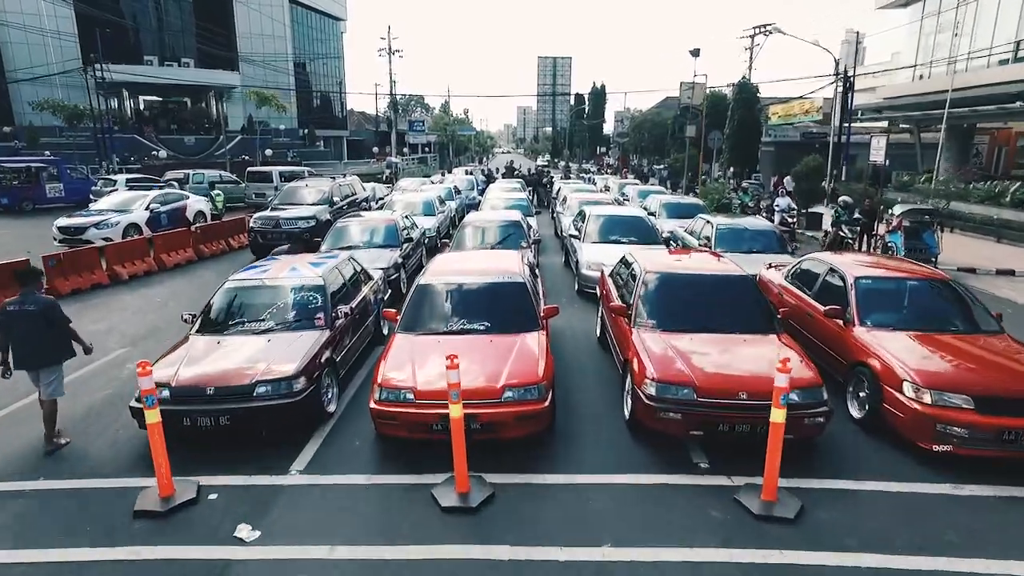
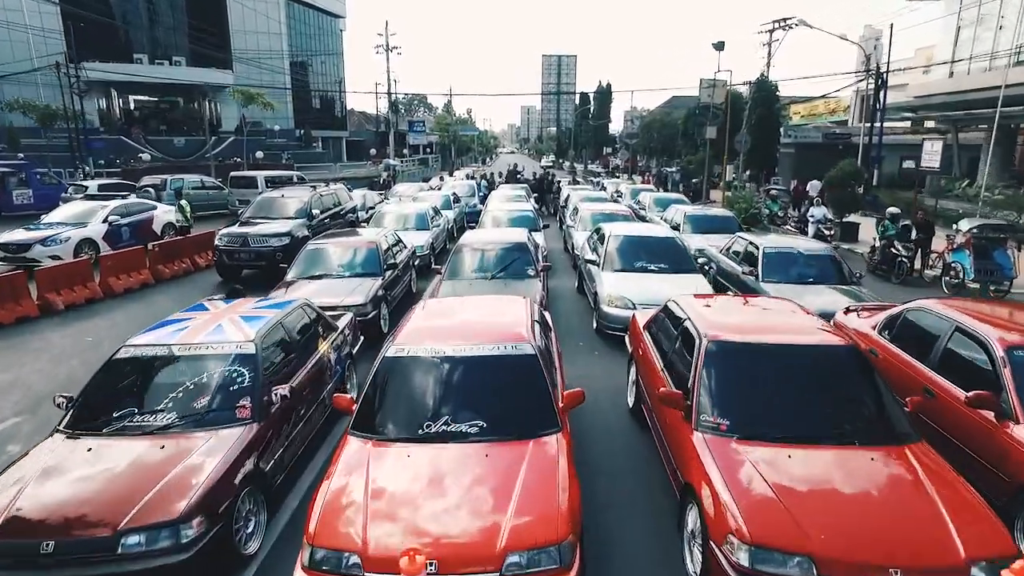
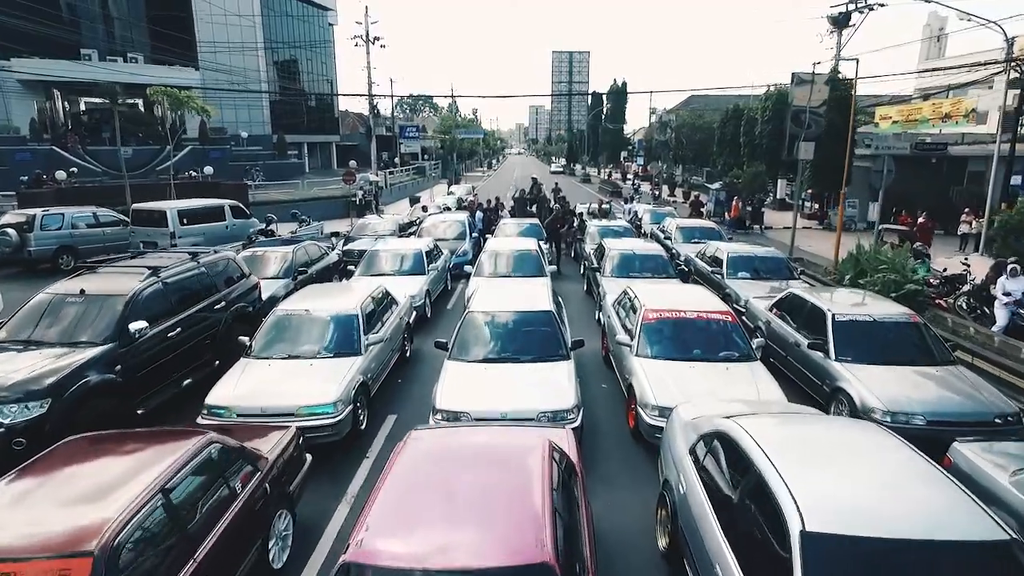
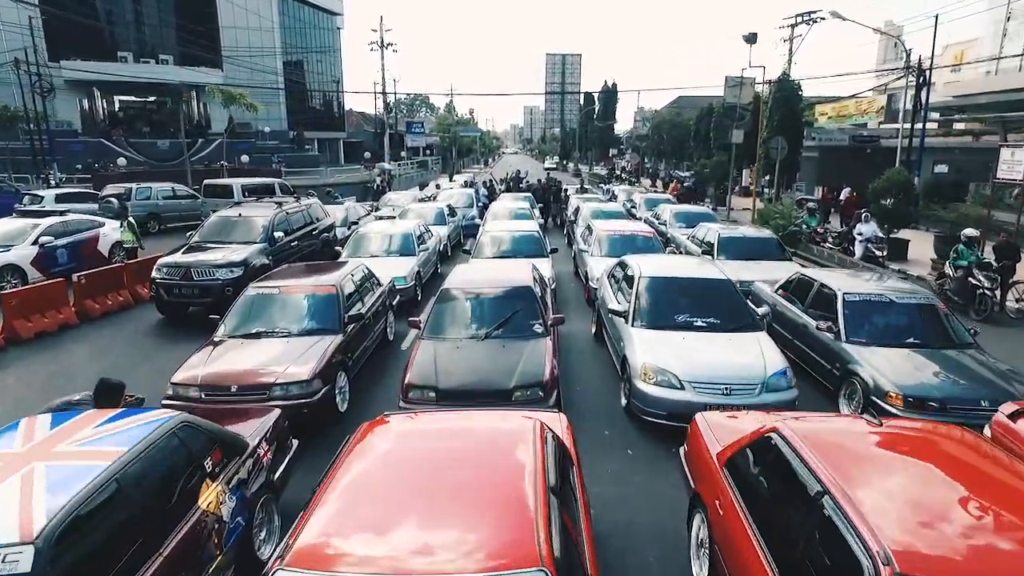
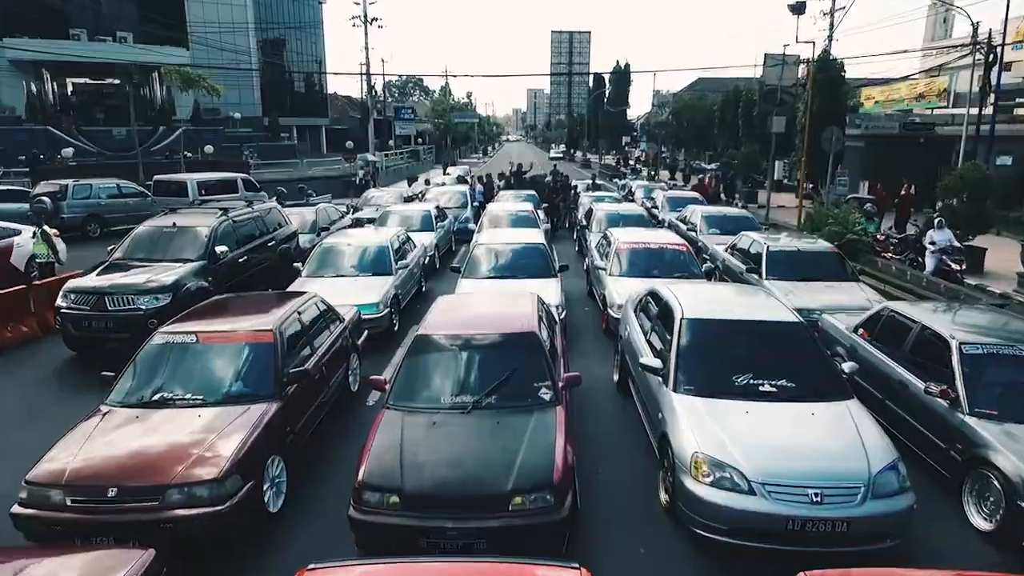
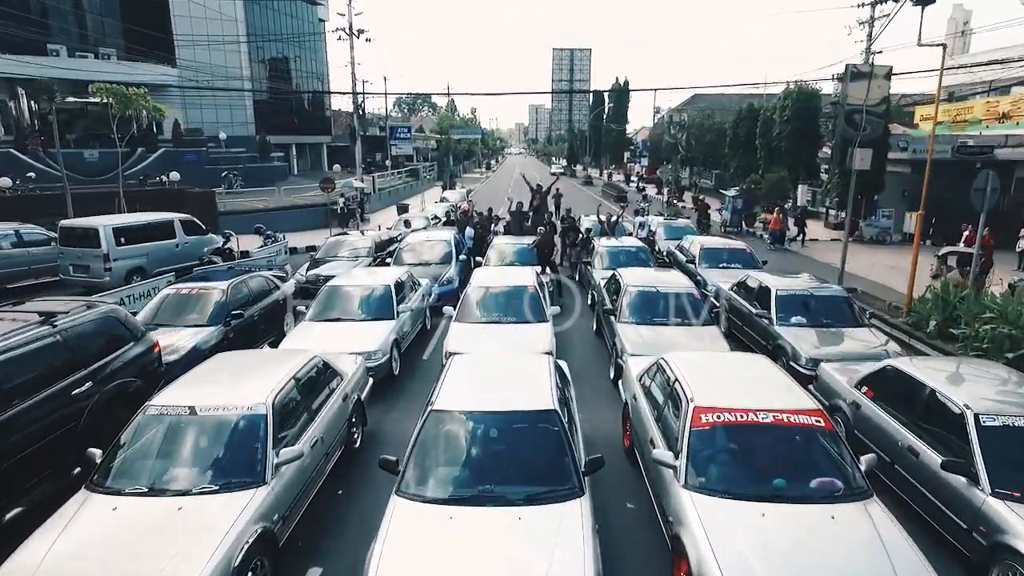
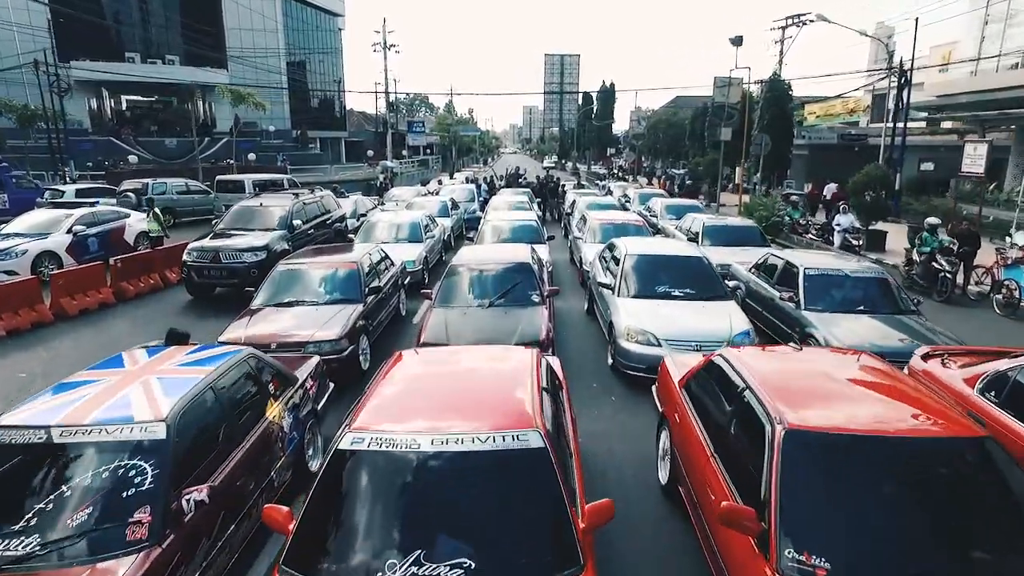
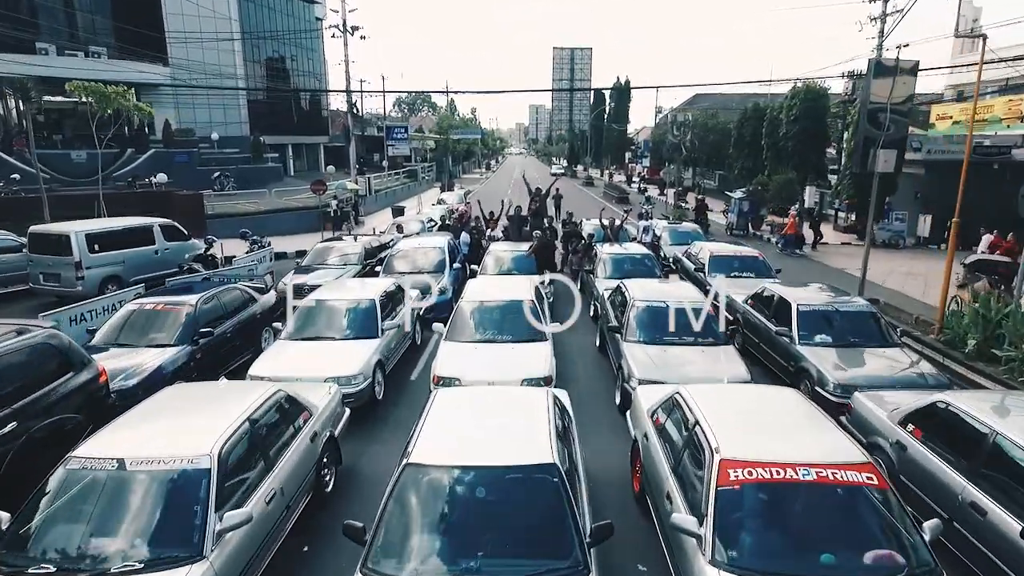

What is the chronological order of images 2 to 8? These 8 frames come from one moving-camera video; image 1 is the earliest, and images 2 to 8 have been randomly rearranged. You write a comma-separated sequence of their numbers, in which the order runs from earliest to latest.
2, 7, 4, 5, 3, 6, 8
